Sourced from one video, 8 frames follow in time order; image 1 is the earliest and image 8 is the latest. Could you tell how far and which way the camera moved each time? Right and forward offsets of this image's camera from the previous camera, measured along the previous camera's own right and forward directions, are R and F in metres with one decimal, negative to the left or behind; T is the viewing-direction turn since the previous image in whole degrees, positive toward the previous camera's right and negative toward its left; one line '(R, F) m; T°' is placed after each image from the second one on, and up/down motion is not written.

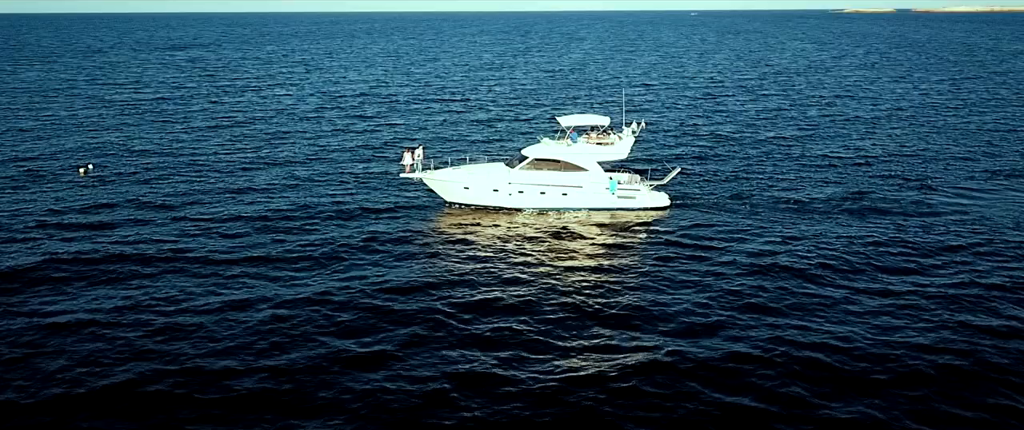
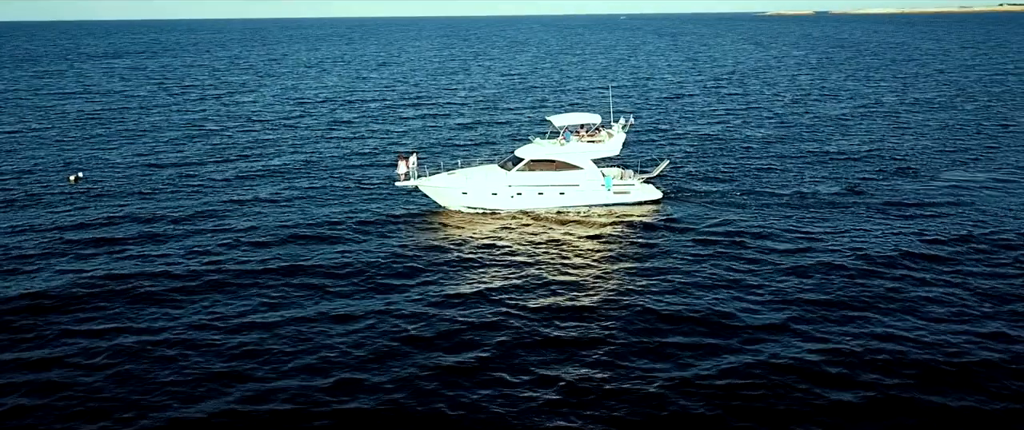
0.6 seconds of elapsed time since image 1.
(-3.6, +0.4) m; +5°
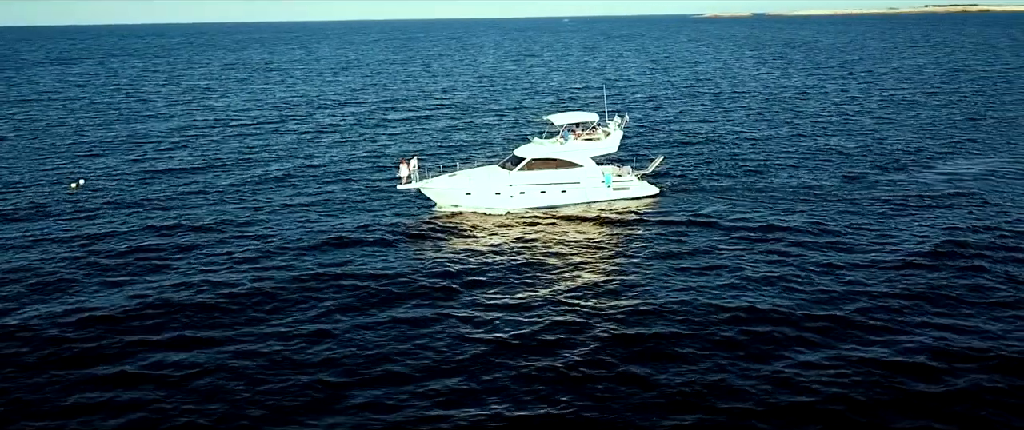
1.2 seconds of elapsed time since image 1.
(-3.3, +0.3) m; +4°
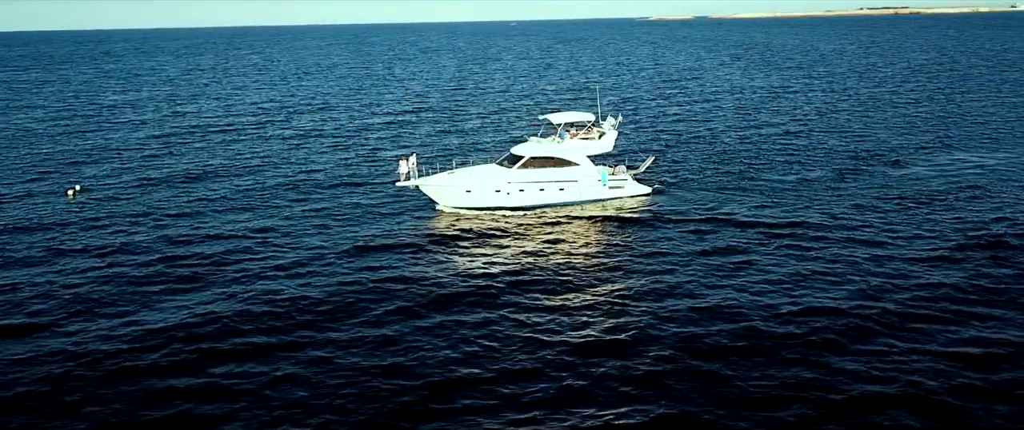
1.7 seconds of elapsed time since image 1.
(-2.8, +0.2) m; +4°
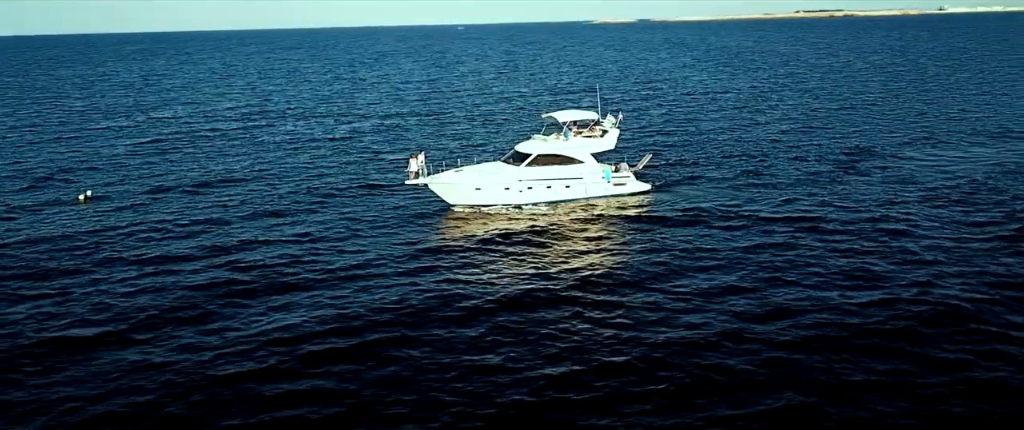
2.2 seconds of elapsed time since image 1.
(-3.4, 0.0) m; +4°
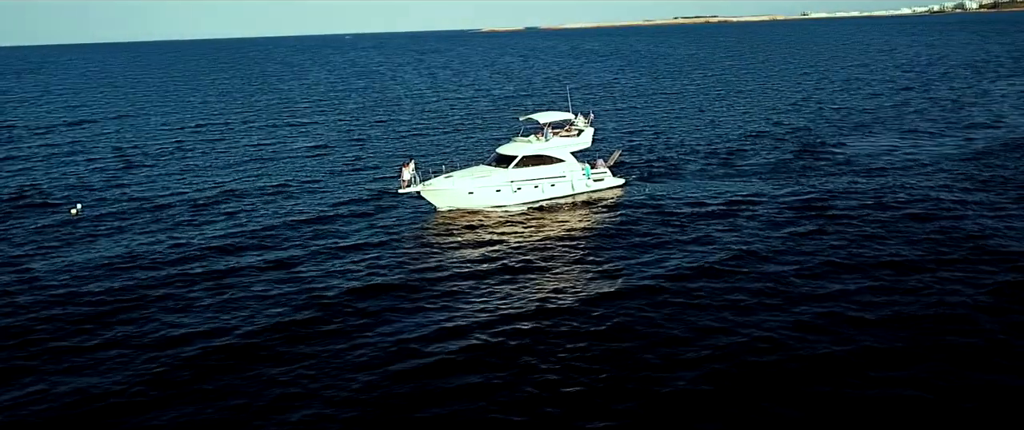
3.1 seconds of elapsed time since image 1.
(-5.4, -0.3) m; +8°
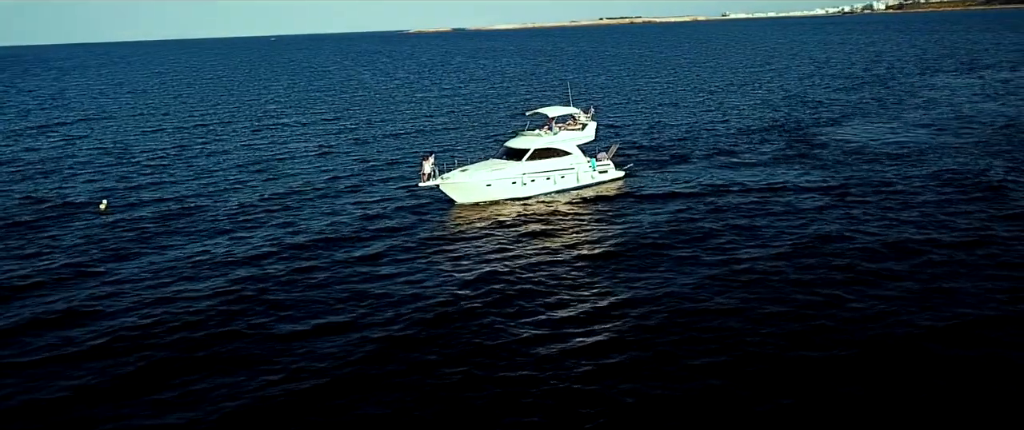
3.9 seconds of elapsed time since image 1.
(-4.8, -0.6) m; +5°
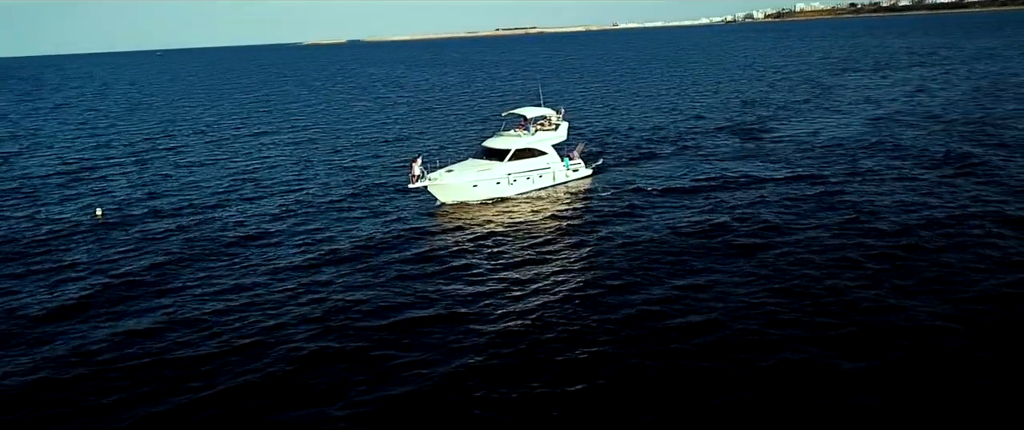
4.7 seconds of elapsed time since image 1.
(-4.6, -0.6) m; +7°
